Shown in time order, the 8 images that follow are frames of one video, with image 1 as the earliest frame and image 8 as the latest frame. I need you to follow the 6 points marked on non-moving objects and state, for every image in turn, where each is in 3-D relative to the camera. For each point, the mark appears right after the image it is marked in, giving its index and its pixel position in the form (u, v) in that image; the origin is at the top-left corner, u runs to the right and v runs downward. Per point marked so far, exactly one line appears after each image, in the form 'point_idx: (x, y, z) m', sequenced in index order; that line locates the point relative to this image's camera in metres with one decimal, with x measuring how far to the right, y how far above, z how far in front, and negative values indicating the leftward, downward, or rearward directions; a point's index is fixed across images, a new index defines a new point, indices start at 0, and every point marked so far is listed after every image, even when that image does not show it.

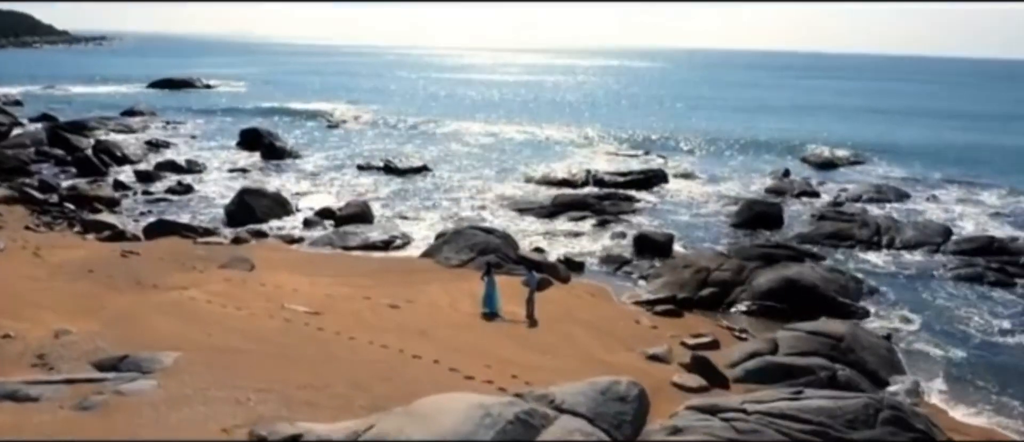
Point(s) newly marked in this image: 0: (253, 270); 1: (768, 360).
0: (-6.3, -1.2, +19.5) m
1: (+4.9, -2.6, +15.0) m
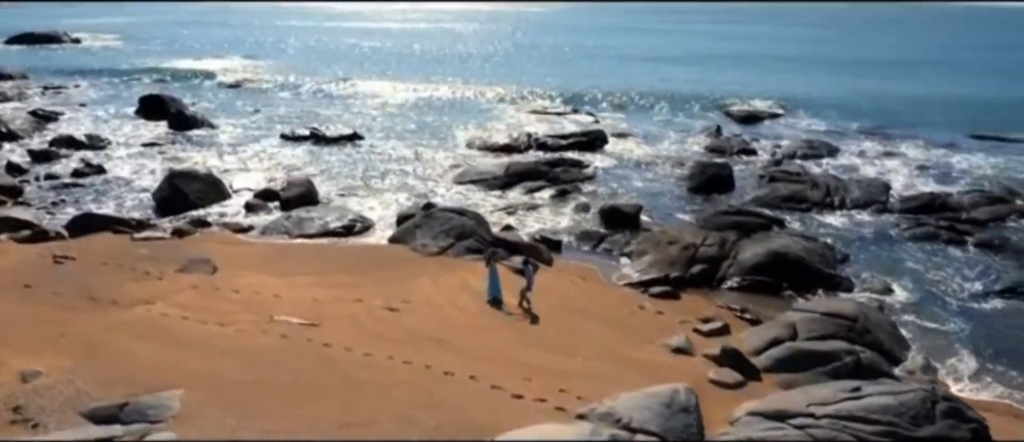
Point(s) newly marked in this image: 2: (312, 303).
0: (-6.5, -1.2, +17.6) m
1: (+5.3, -2.3, +14.9) m
2: (-4.0, -1.6, +16.1) m
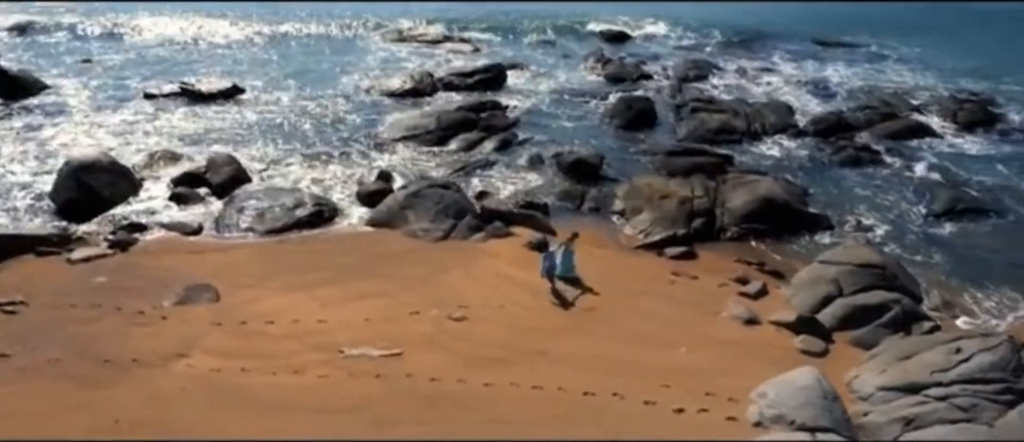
0: (-5.4, -1.5, +15.3) m
1: (+6.7, -1.6, +15.8) m
2: (-2.6, -1.9, +14.5) m
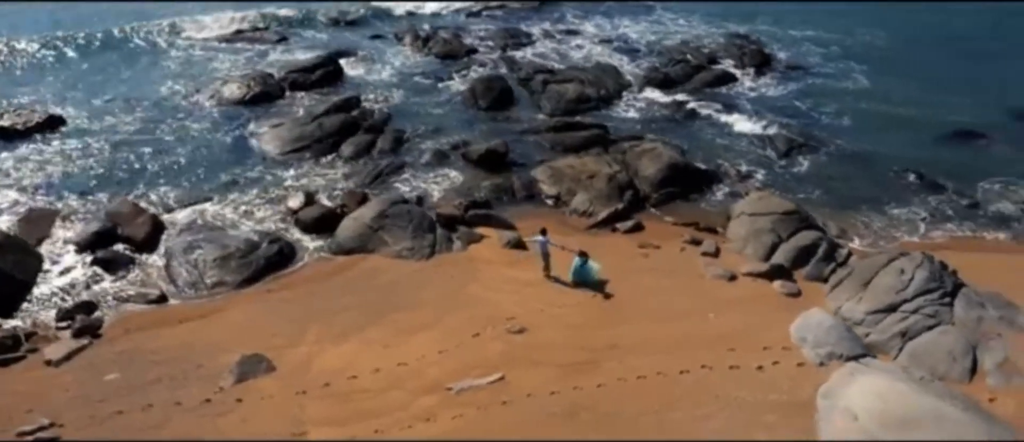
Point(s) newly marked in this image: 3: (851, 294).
0: (-4.2, -2.7, +14.8) m
1: (+6.8, -0.5, +19.4) m
2: (-1.3, -2.5, +15.1) m
3: (+7.3, -1.6, +17.0) m
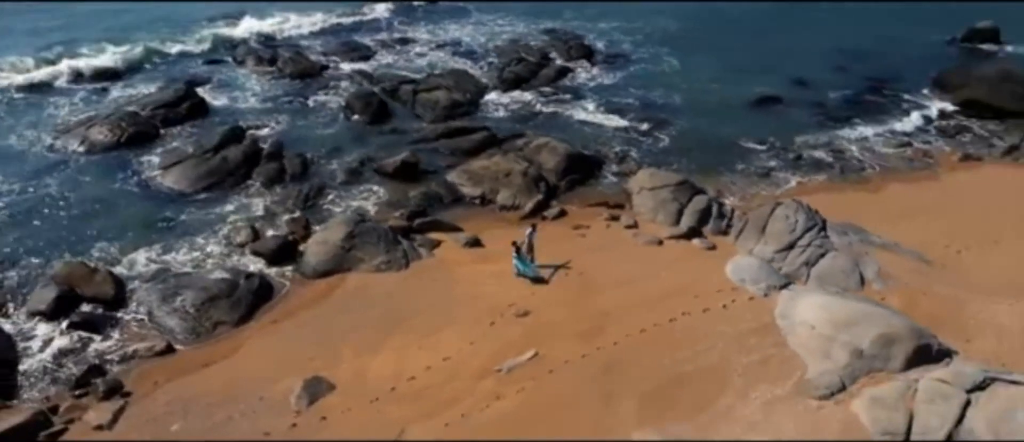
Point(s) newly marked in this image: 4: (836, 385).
0: (-3.5, -3.3, +16.2) m
1: (+5.3, +0.4, +23.7) m
2: (-0.8, -2.7, +17.3) m
3: (+6.6, -0.5, +21.6) m
4: (+6.3, -3.2, +15.4) m
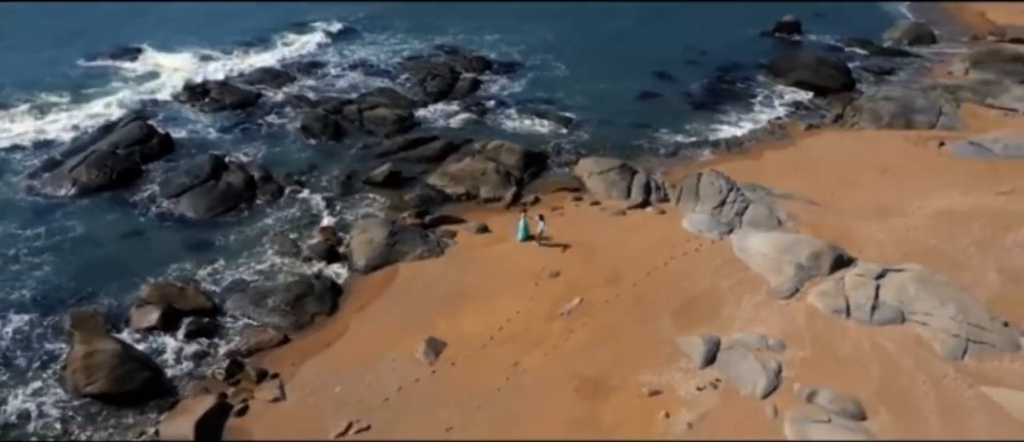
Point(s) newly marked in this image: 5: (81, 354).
0: (-1.7, -3.1, +20.9) m
1: (+4.7, +1.4, +30.1) m
2: (+0.6, -2.3, +22.6) m
3: (+6.6, +0.7, +28.4) m
4: (+7.9, -1.9, +22.3) m
5: (-10.5, -3.3, +19.4) m
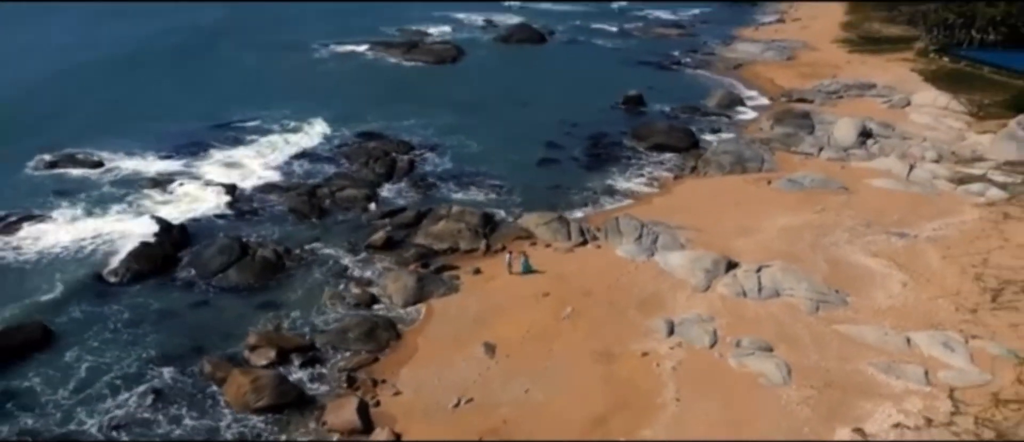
0: (-0.7, -4.6, +30.0) m
1: (+3.2, -0.4, +40.7) m
2: (+1.1, -3.7, +32.1) m
3: (+5.4, -0.8, +39.3) m
4: (+8.2, -2.7, +33.5) m
5: (-8.9, -5.4, +26.5) m
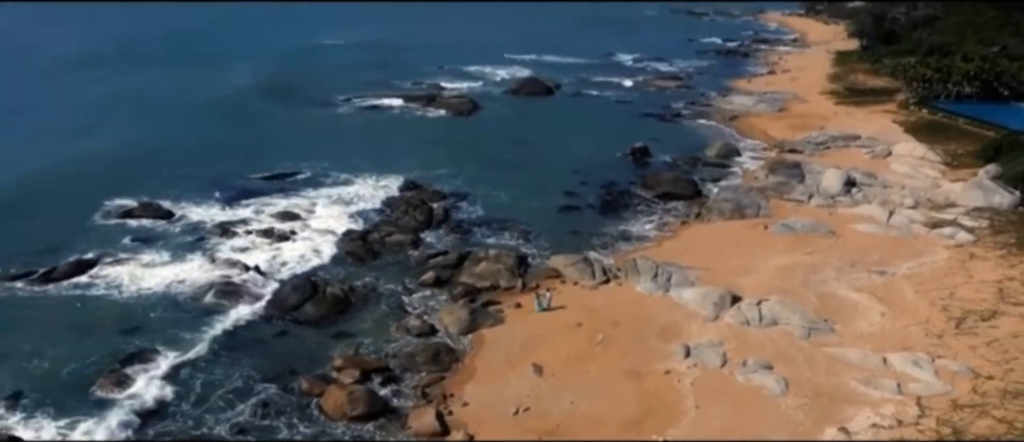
0: (+1.2, -6.5, +35.9) m
1: (+5.0, -2.8, +46.8) m
2: (+3.0, -5.7, +38.1) m
3: (+7.3, -3.1, +45.4) m
4: (+10.2, -4.7, +39.6) m
5: (-6.9, -7.1, +32.3) m
